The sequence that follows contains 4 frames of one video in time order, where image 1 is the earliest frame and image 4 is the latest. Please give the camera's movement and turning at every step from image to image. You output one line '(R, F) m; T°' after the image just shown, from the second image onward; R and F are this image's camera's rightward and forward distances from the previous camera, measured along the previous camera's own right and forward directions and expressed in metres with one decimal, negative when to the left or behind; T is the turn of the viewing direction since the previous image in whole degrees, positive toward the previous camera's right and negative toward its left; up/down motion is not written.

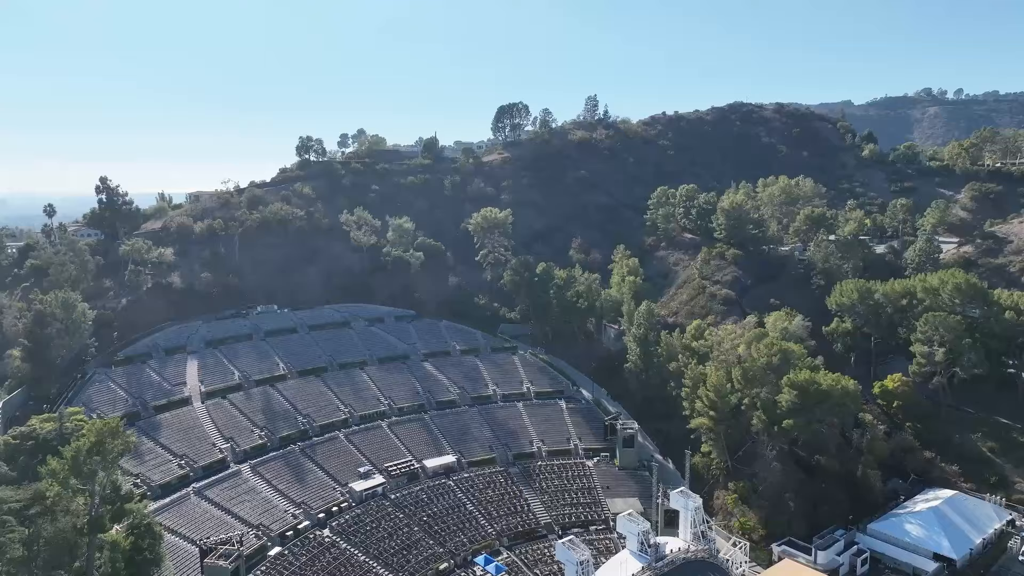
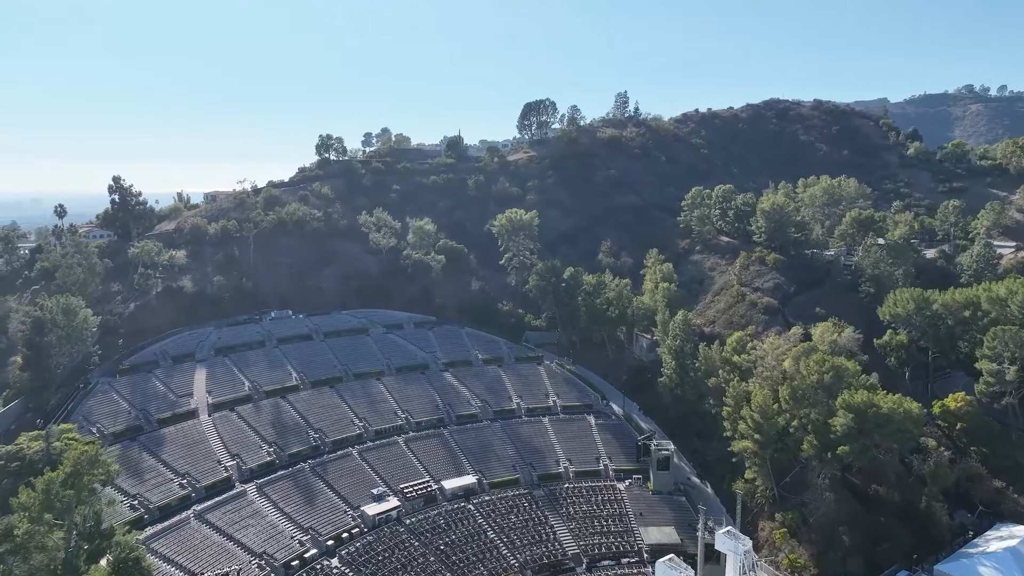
(-0.3, +4.8) m; -2°
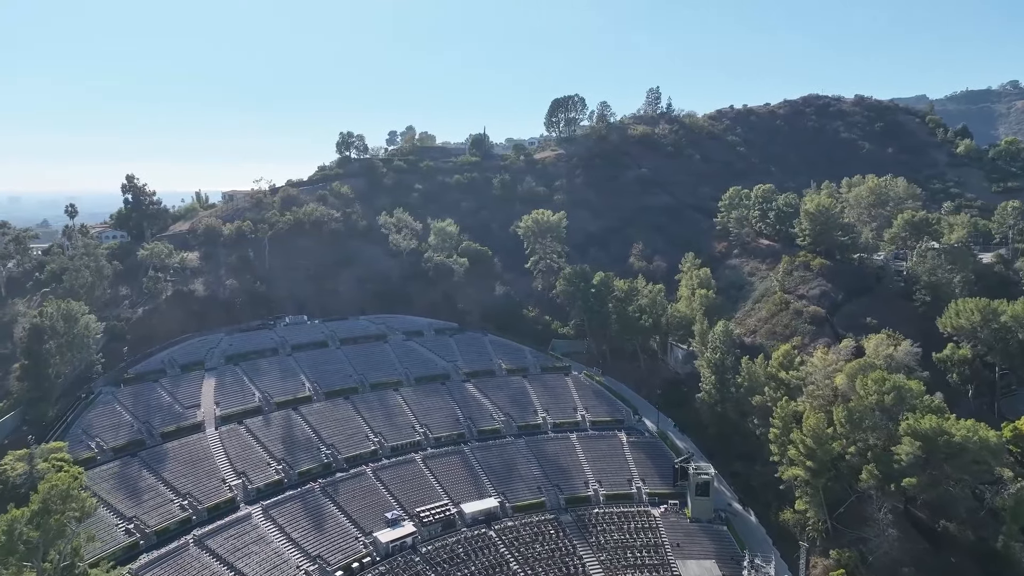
(-0.3, +4.7) m; -2°
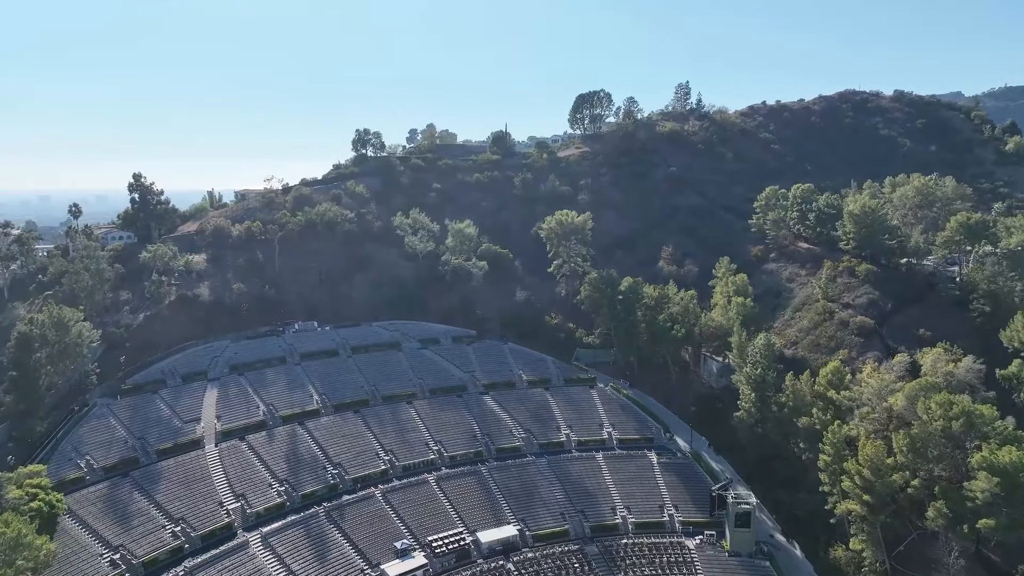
(-0.2, +4.7) m; -2°
